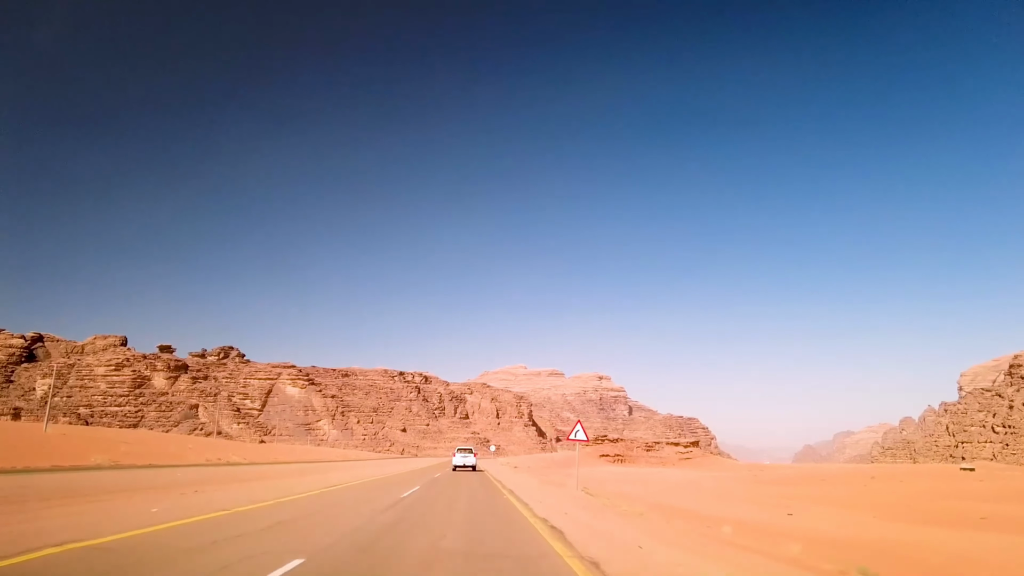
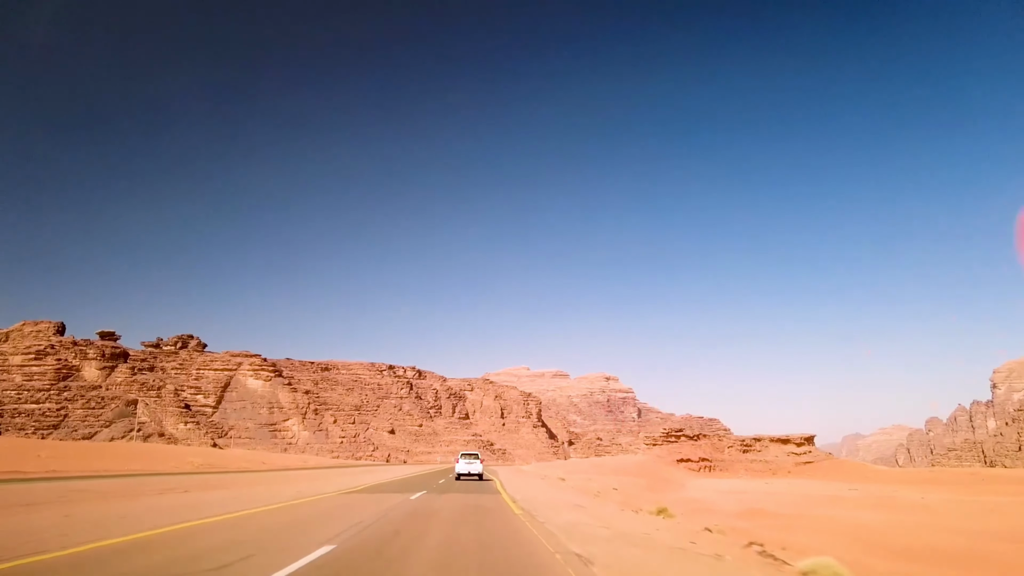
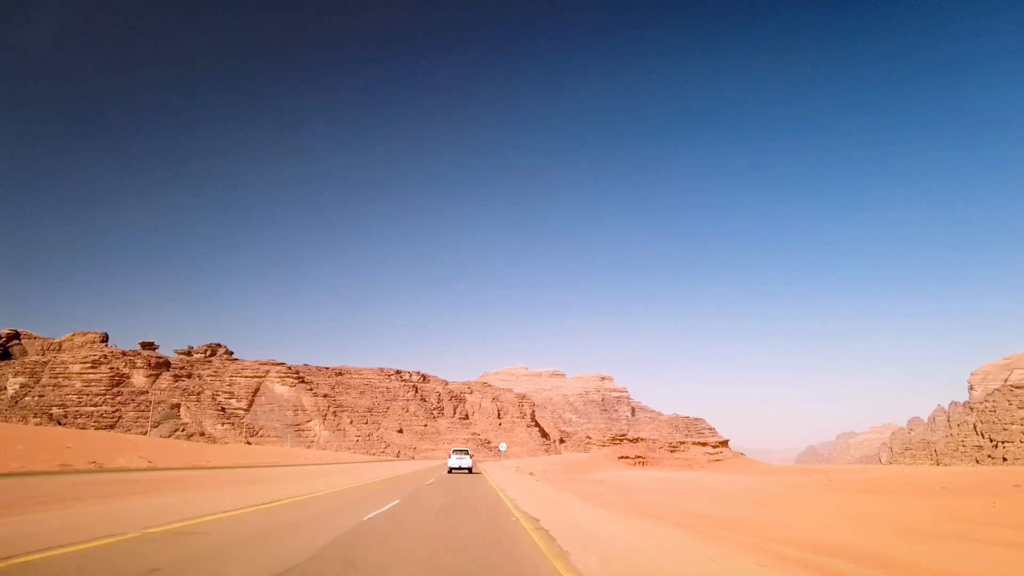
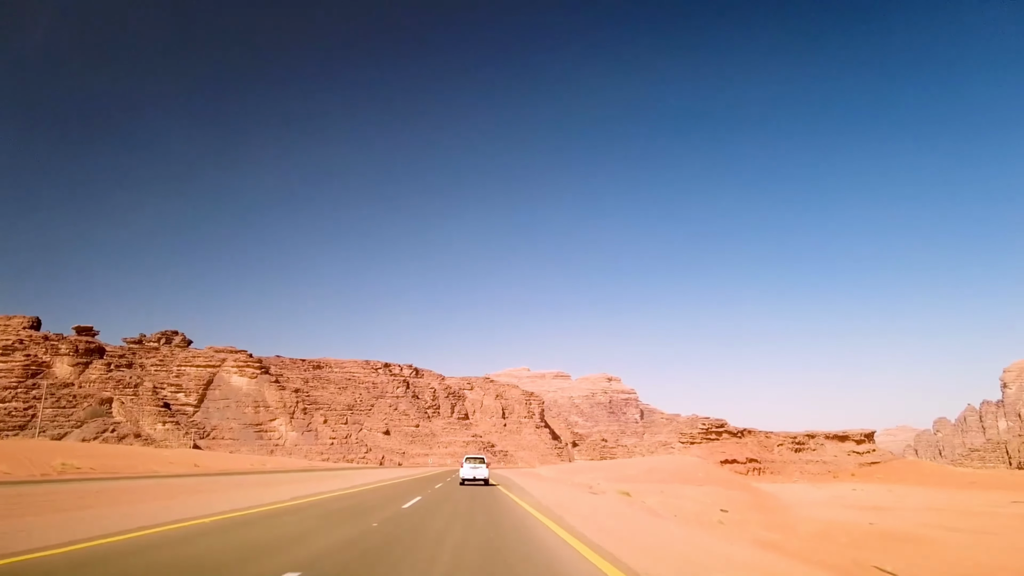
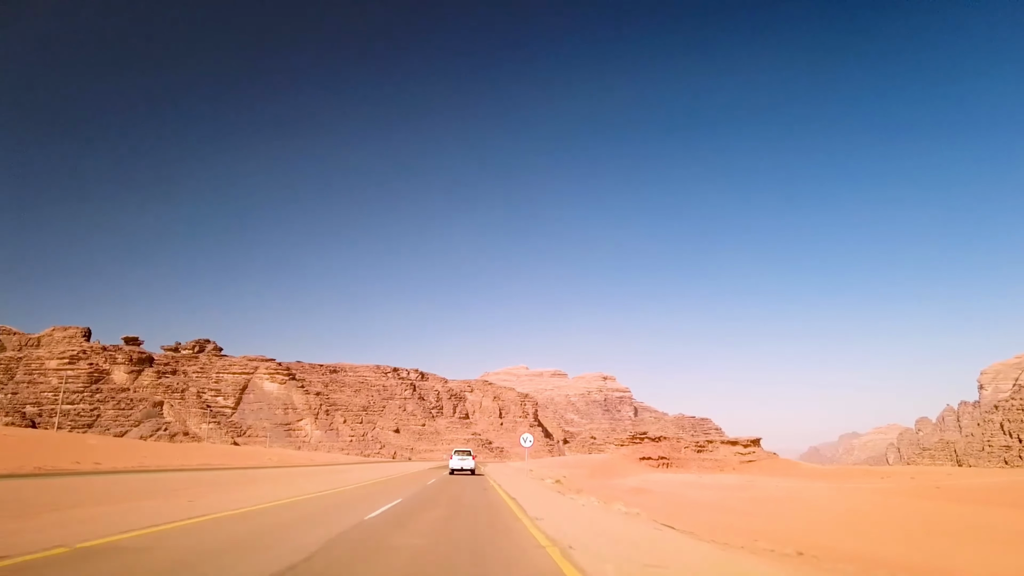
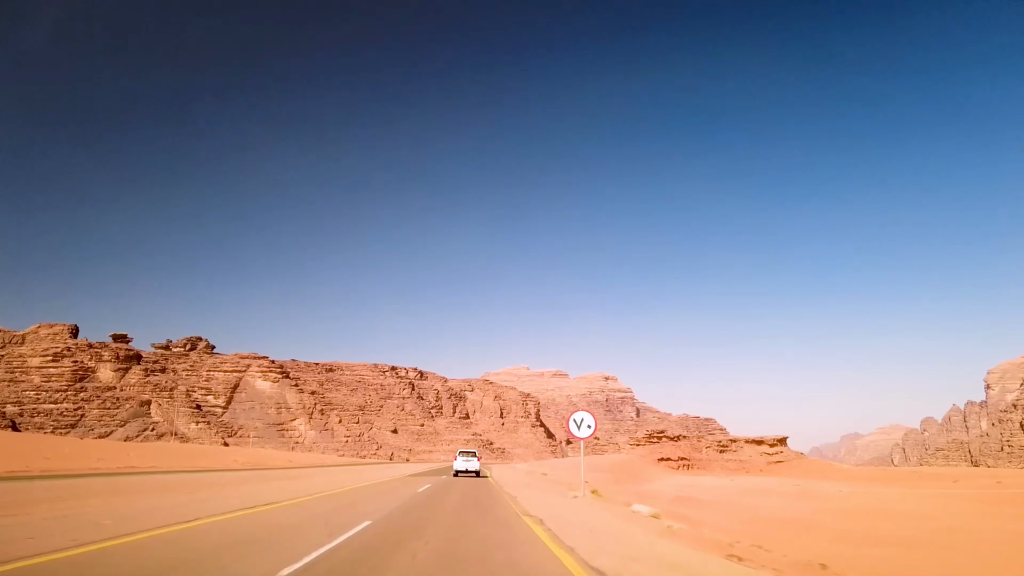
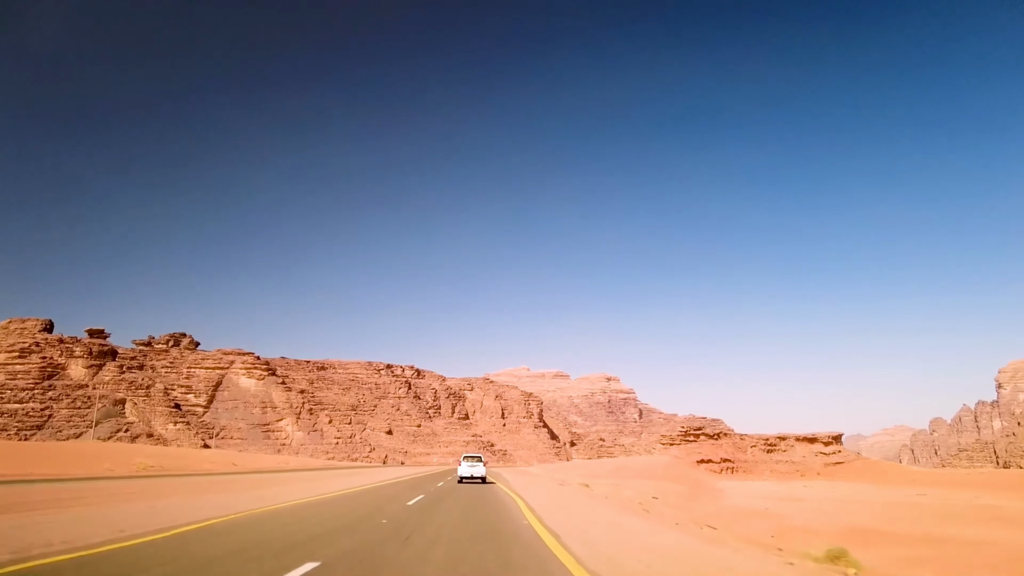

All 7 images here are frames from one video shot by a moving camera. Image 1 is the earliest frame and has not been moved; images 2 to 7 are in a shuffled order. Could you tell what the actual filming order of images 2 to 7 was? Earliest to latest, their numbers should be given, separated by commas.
3, 5, 6, 2, 7, 4
